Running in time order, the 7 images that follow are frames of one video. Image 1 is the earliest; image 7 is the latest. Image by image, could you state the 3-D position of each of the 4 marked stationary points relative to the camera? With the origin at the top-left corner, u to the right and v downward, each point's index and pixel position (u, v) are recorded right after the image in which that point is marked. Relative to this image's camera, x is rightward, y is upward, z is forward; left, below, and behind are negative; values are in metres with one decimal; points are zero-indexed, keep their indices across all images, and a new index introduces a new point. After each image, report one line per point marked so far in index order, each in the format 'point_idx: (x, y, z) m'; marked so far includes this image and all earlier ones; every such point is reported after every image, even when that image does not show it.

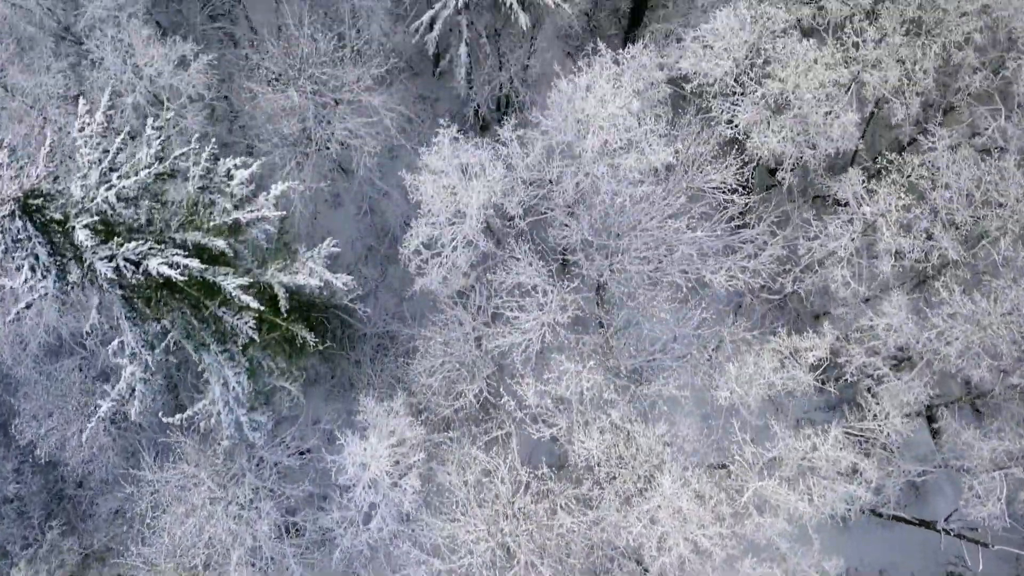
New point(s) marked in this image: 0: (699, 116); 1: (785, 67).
0: (+3.7, +3.3, +16.5) m
1: (+5.0, +4.0, +15.5) m
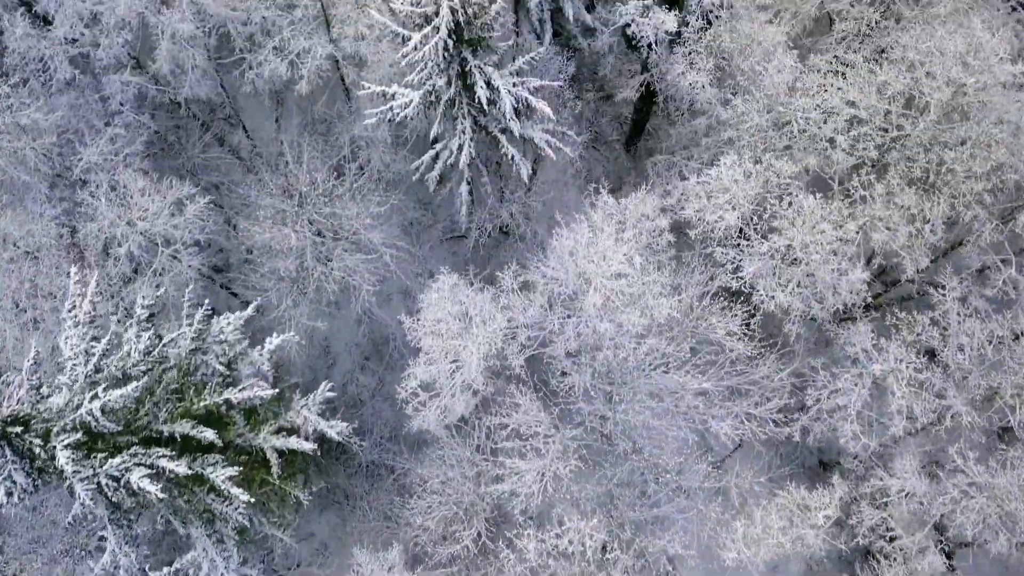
0: (+3.7, +0.5, +16.2) m
1: (+5.0, +1.2, +15.2) m
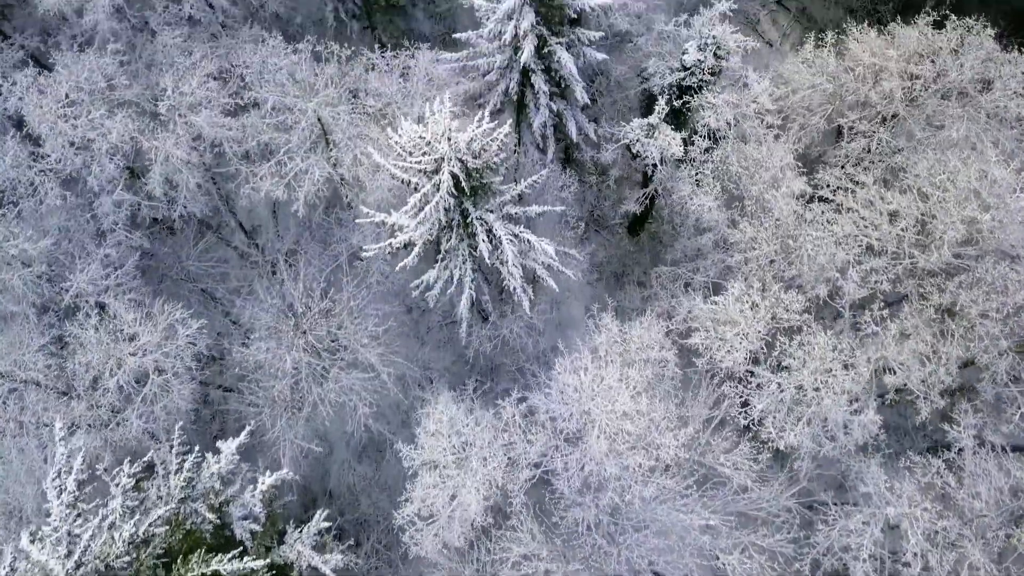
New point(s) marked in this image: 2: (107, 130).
0: (+3.7, -1.9, +15.7) m
1: (+5.0, -1.2, +14.8) m
2: (-7.3, +2.8, +15.3) m
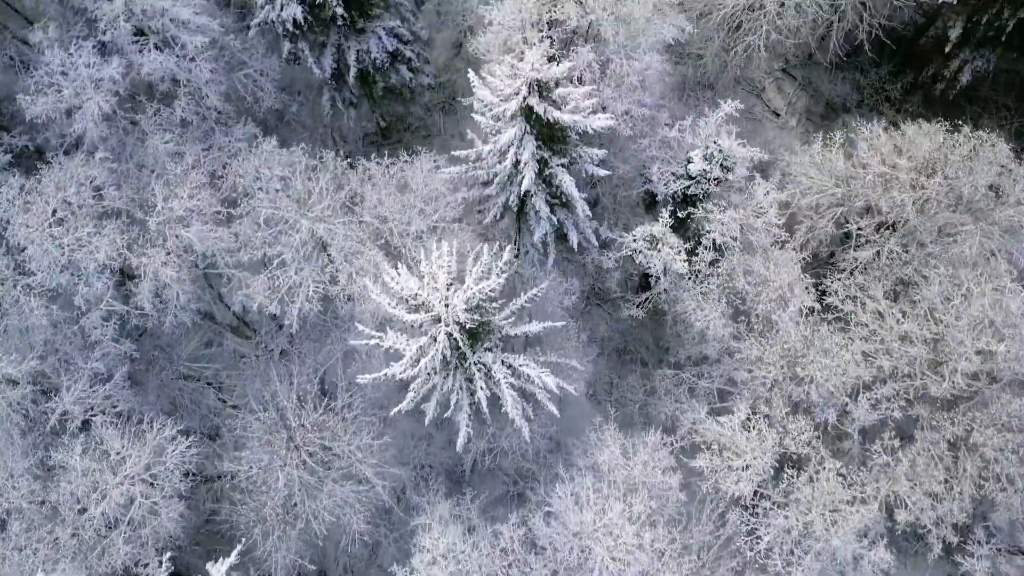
0: (+3.7, -4.1, +15.2) m
1: (+5.0, -3.4, +14.3) m
2: (-7.3, +0.7, +14.8) m
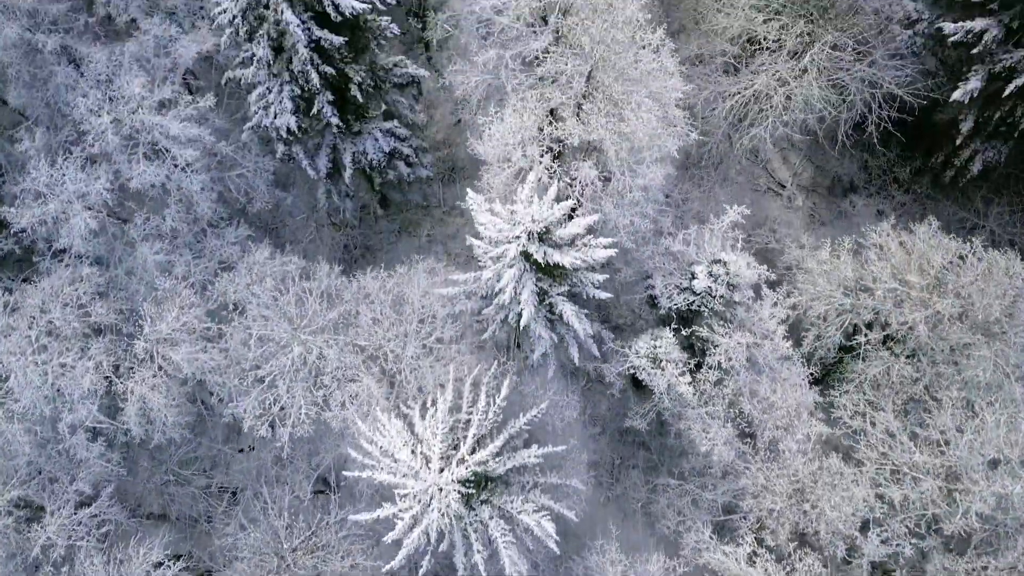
0: (+3.6, -6.3, +14.7) m
1: (+5.0, -5.6, +13.8) m
2: (-7.3, -1.4, +14.4) m
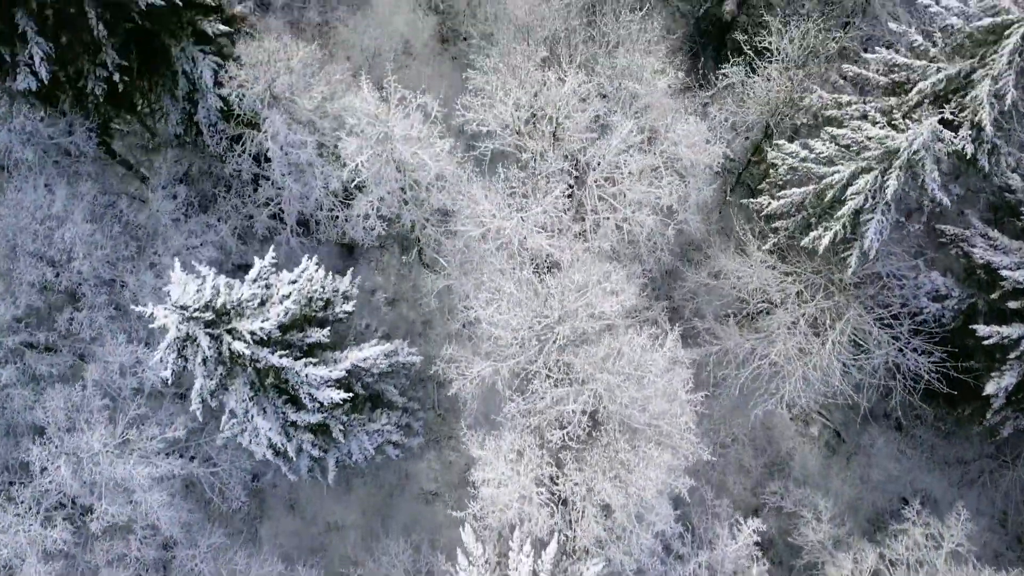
0: (+3.5, -12.2, +13.3) m
1: (+4.8, -11.5, +12.4) m
2: (-7.5, -7.2, +13.0) m
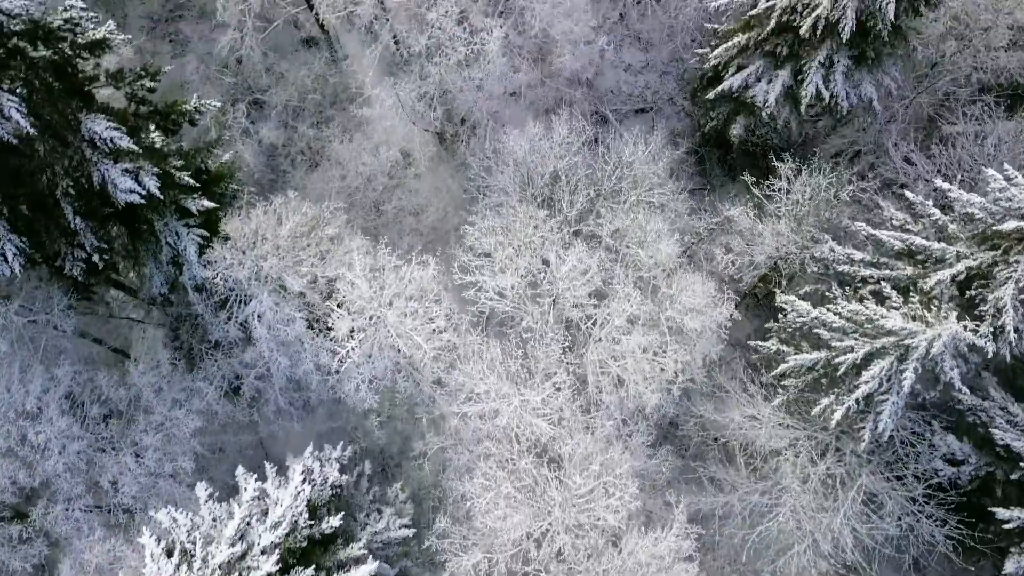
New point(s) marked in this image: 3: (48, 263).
0: (+3.3, -15.4, +12.6) m
1: (+4.7, -14.7, +11.7) m
2: (-7.5, -10.3, +12.3) m
3: (-7.4, +0.4, +13.6) m
